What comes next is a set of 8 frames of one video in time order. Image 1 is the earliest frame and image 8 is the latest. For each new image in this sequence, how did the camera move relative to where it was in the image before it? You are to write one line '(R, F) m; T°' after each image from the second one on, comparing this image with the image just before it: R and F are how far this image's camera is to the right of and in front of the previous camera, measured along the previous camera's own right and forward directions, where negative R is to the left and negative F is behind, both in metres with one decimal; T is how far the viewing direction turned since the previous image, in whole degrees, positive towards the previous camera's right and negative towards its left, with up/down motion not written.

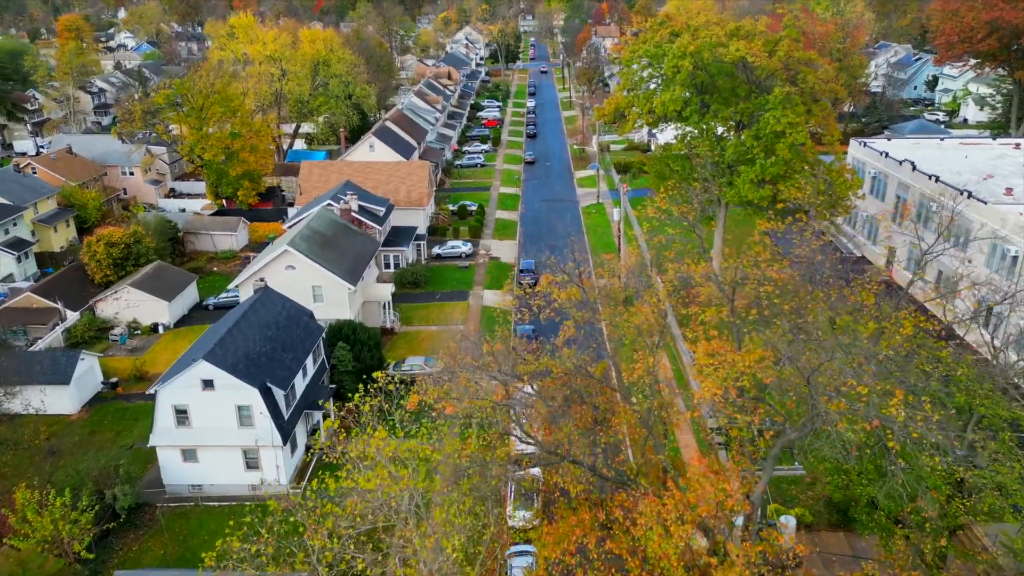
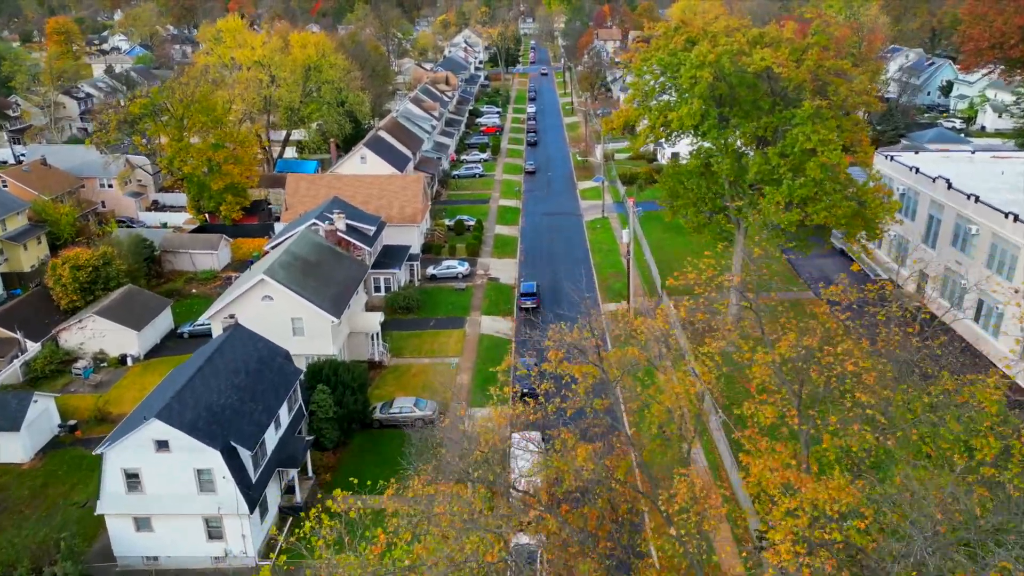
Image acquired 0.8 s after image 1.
(0.0, +3.5) m; 0°
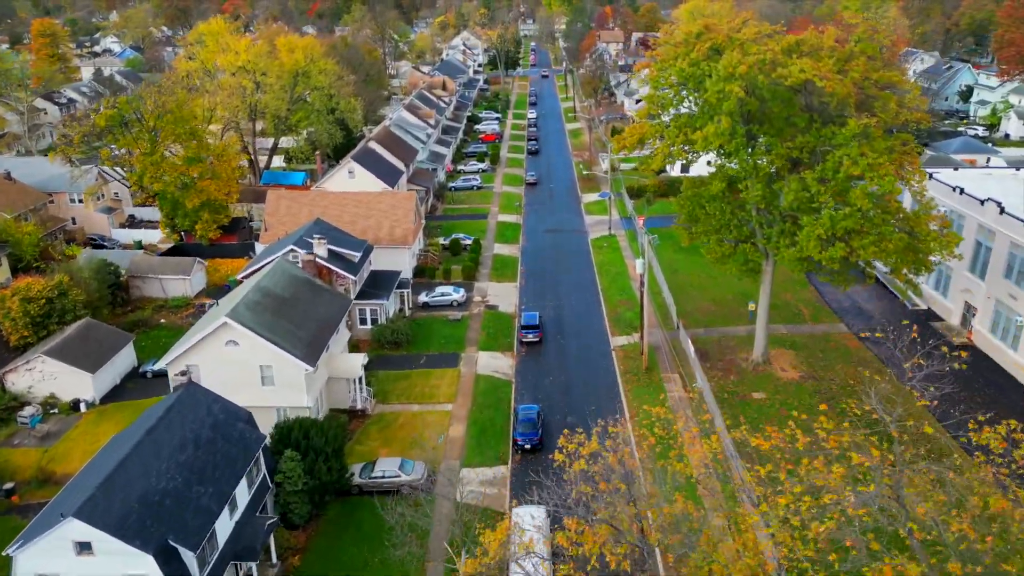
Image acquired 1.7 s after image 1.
(0.0, +4.2) m; 0°
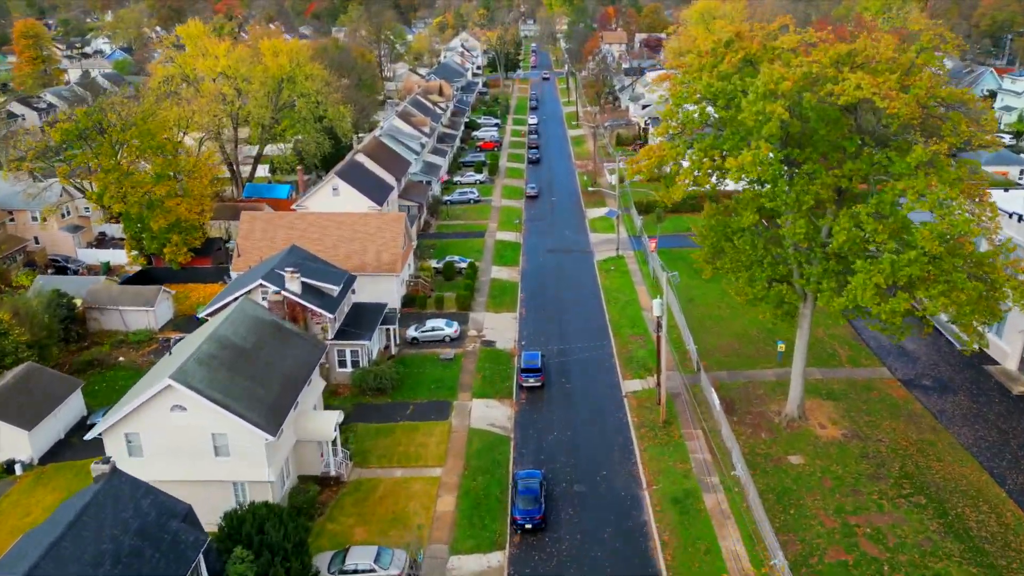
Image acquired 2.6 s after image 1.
(+0.1, +4.5) m; 0°
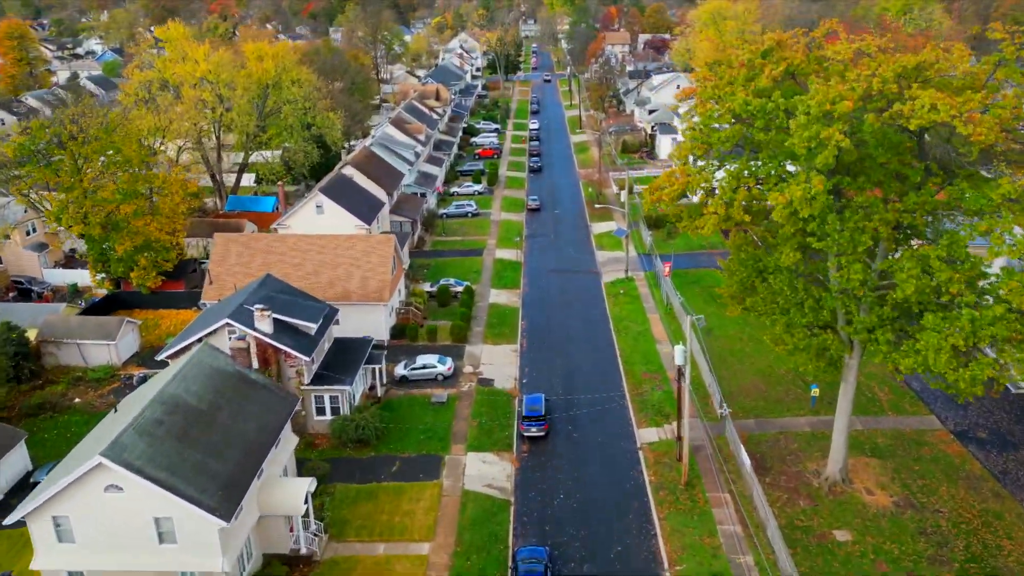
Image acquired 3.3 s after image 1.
(0.0, +4.0) m; 0°
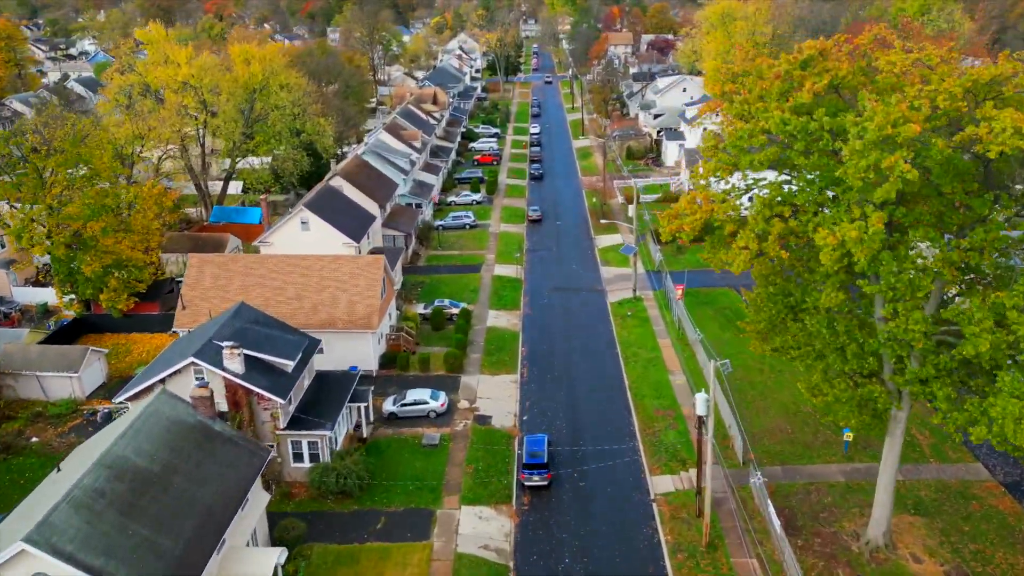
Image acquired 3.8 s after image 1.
(0.0, +3.1) m; 0°
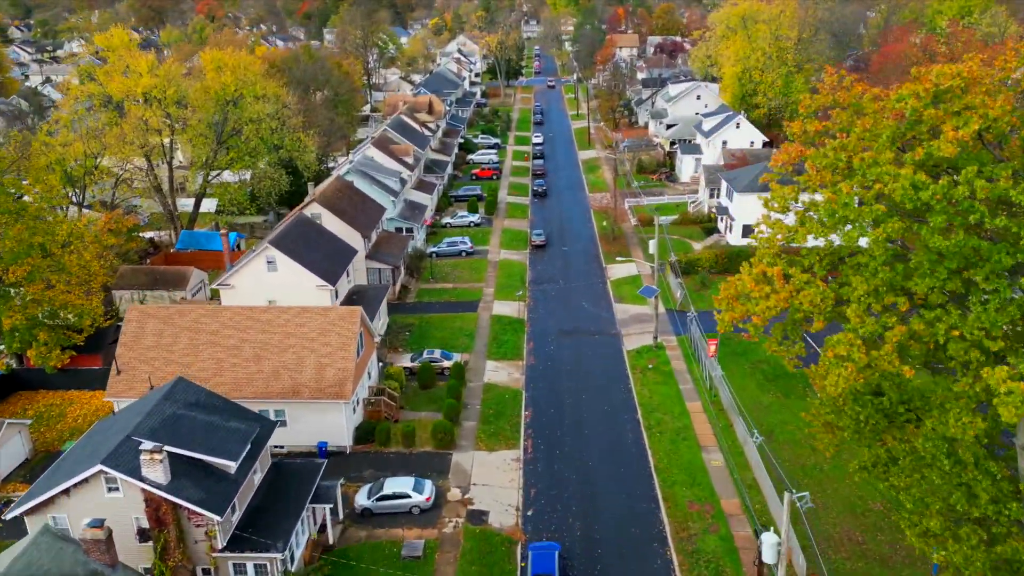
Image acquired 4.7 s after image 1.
(0.0, +6.0) m; 0°
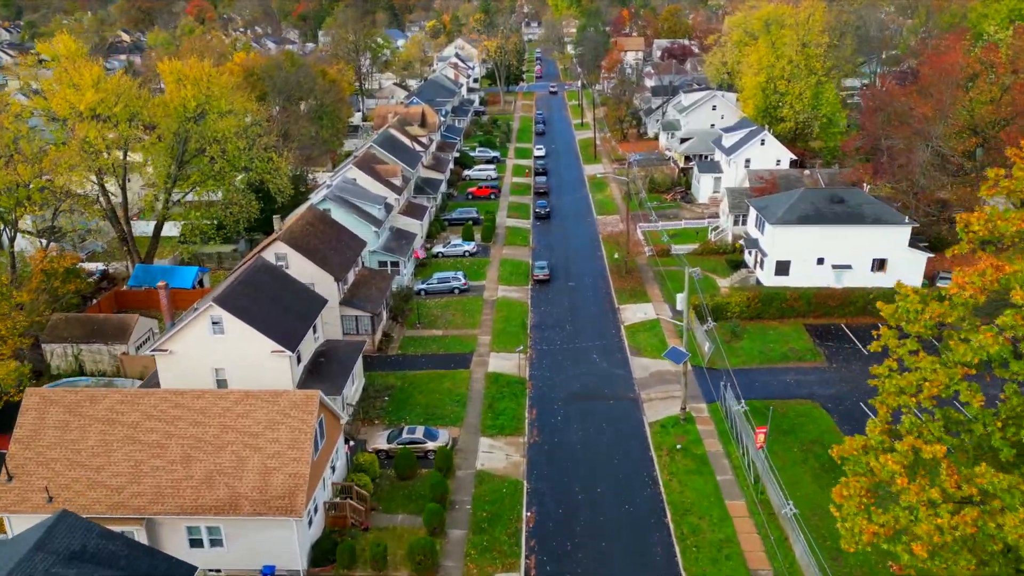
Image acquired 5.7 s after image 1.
(+0.1, +6.4) m; 0°
